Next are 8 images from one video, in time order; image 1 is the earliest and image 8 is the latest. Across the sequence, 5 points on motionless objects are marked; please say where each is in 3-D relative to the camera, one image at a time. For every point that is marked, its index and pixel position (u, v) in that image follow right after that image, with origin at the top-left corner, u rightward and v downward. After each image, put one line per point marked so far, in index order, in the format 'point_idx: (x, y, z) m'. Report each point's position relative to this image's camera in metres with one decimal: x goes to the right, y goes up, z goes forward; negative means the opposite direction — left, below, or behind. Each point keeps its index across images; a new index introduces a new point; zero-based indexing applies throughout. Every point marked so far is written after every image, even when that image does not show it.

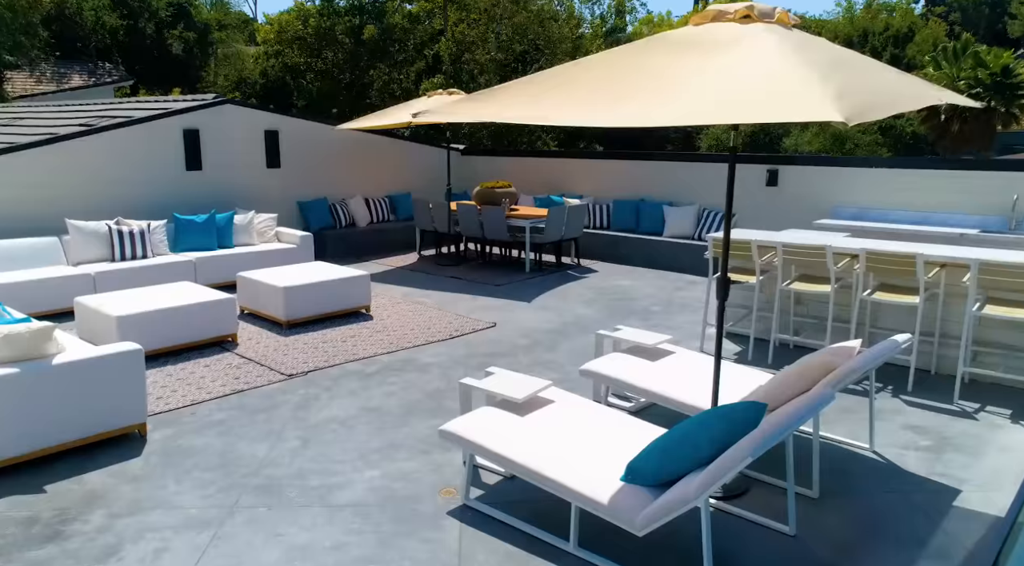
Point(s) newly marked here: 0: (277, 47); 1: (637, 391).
0: (-8.2, +8.4, +26.4) m
1: (+0.6, -0.5, +3.6) m
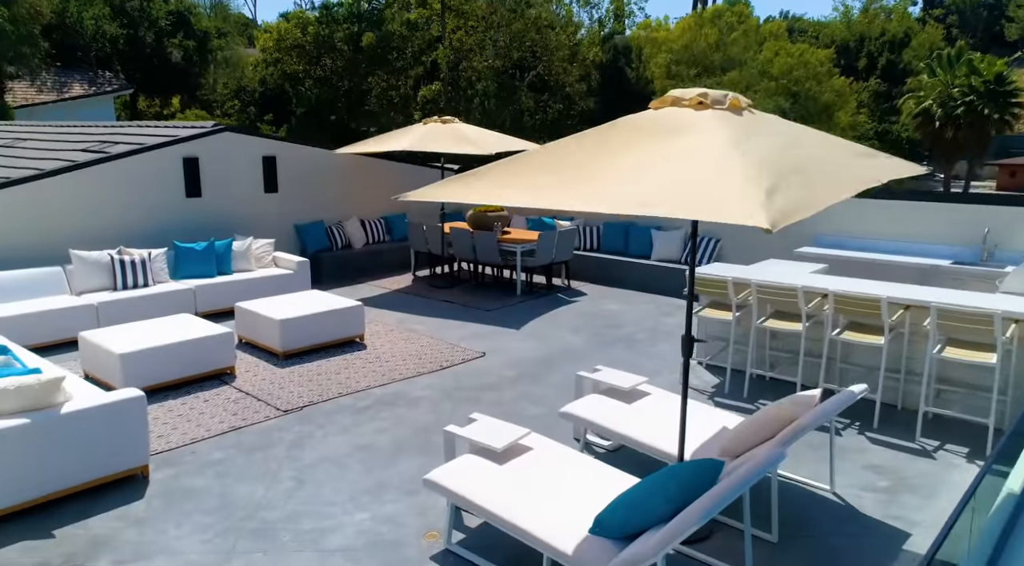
0: (-8.3, +8.1, +26.6) m
1: (+0.5, -0.8, +3.8) m
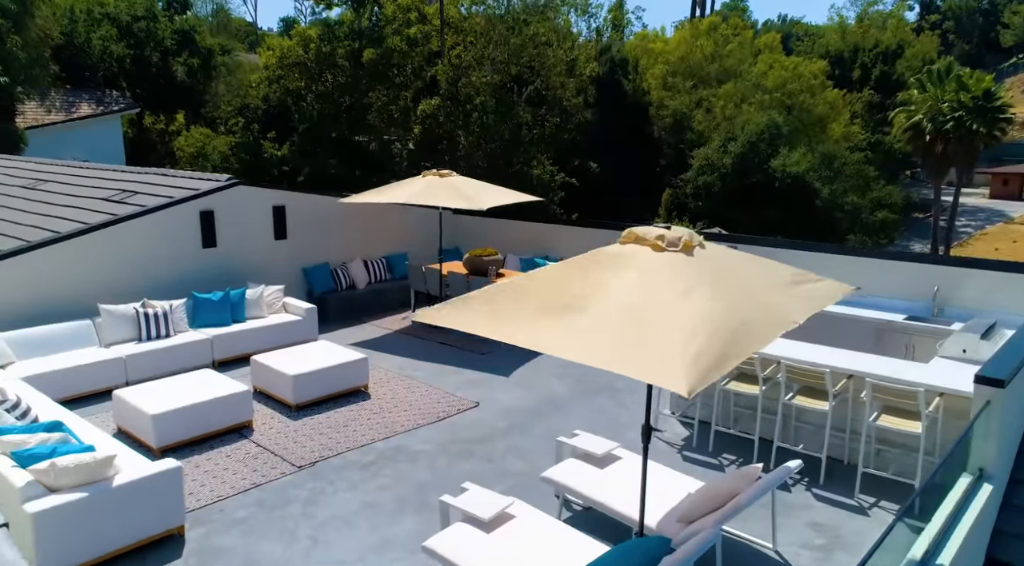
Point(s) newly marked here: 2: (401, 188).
0: (-8.4, +7.7, +27.2) m
1: (+0.4, -1.3, +4.4) m
2: (-1.3, +1.1, +8.8) m
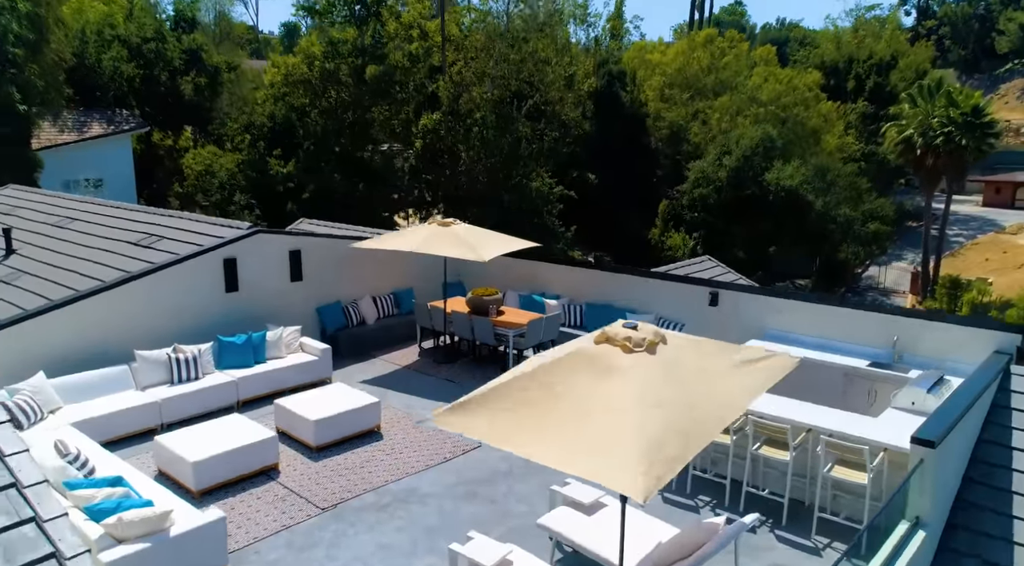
0: (-8.4, +7.2, +27.9) m
1: (+0.4, -1.8, +5.1) m
2: (-1.3, +0.6, +9.5) m
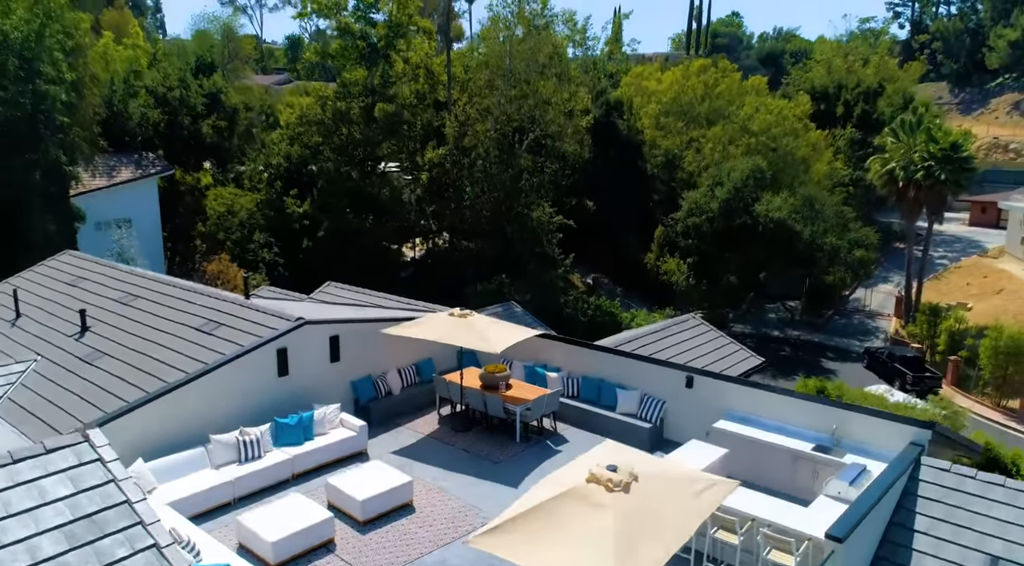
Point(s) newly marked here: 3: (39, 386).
0: (-8.3, +6.0, +29.5) m
1: (+0.5, -3.0, +6.8) m
2: (-1.2, -0.6, +11.2) m
3: (-7.0, -1.5, +11.1) m
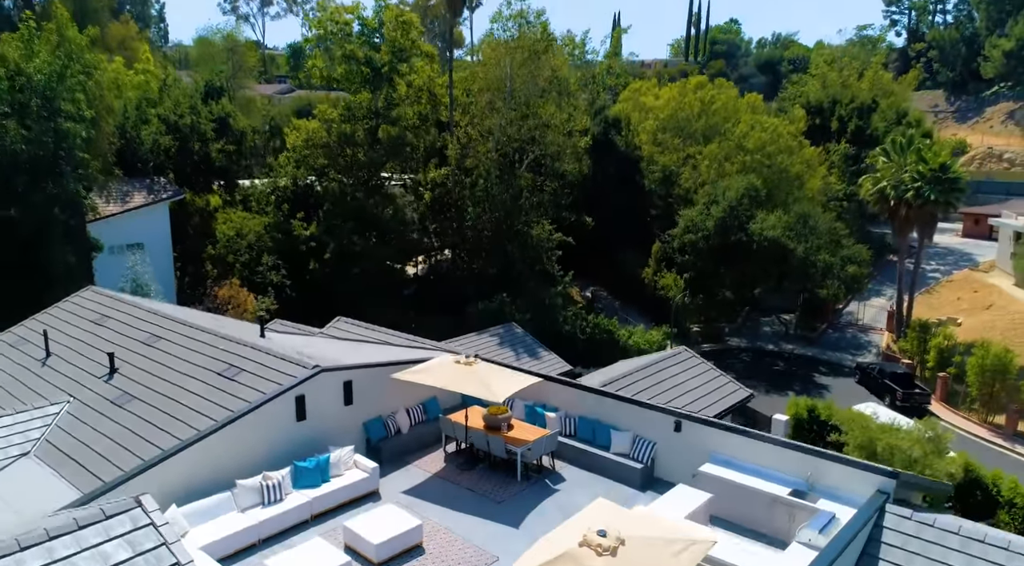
0: (-8.3, +5.2, +30.4) m
1: (+0.5, -3.8, +7.6) m
2: (-1.2, -1.4, +12.0) m
3: (-7.0, -2.3, +11.9) m
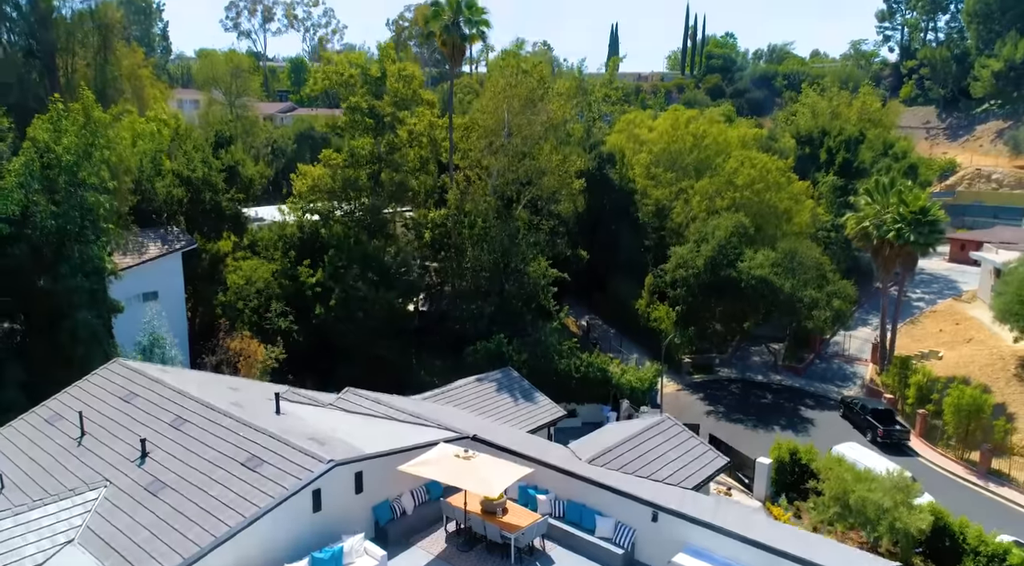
0: (-8.4, +3.4, +31.7) m
1: (+0.4, -5.6, +9.0) m
2: (-1.3, -3.2, +13.4) m
3: (-7.1, -4.2, +13.3) m
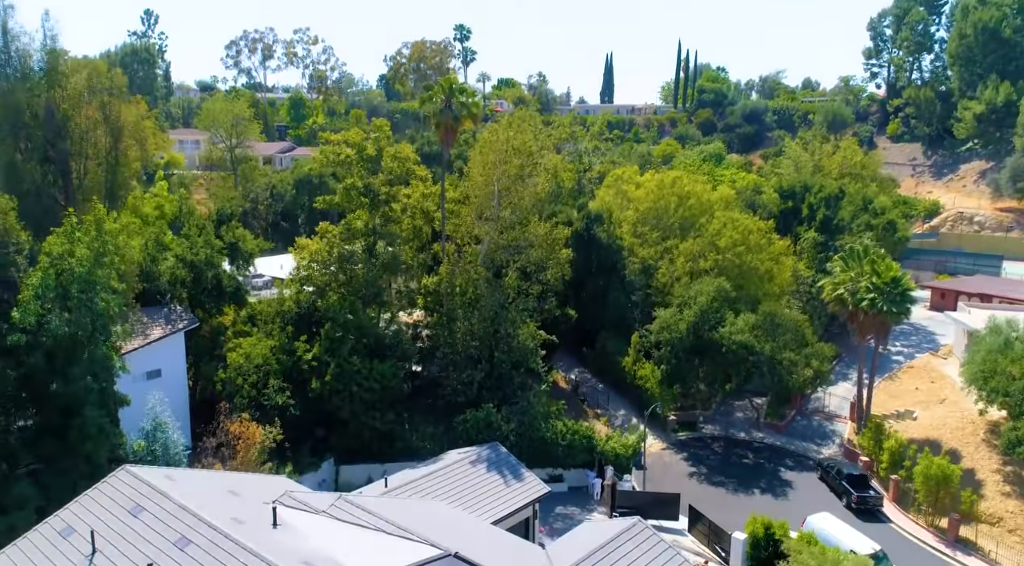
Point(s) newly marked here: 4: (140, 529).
0: (-8.9, +0.2, +33.1) m
1: (0.0, -8.5, +10.3) m
2: (-1.8, -6.2, +14.7) m
3: (-7.6, -7.1, +14.6) m
4: (-8.8, -5.8, +17.6) m
